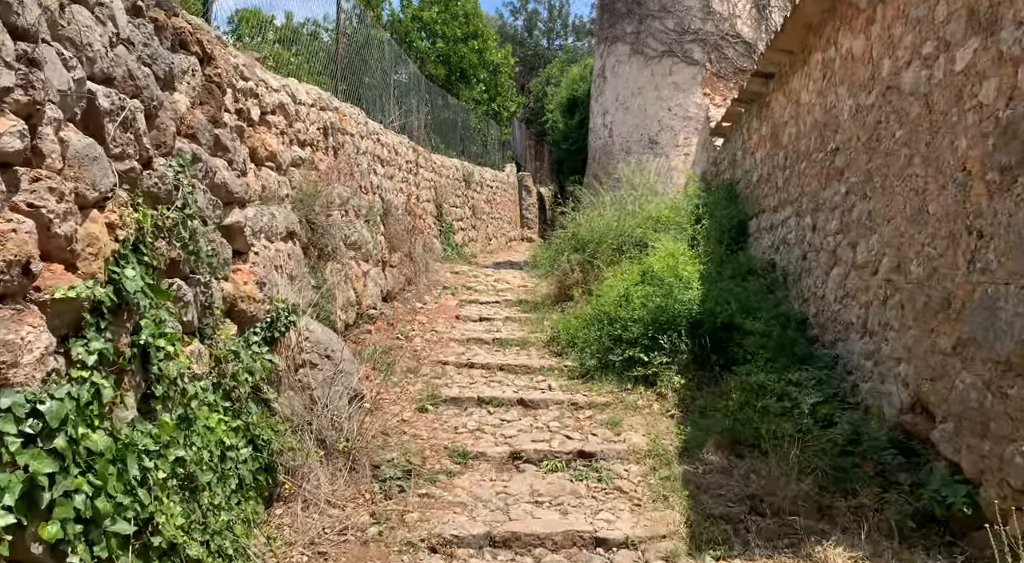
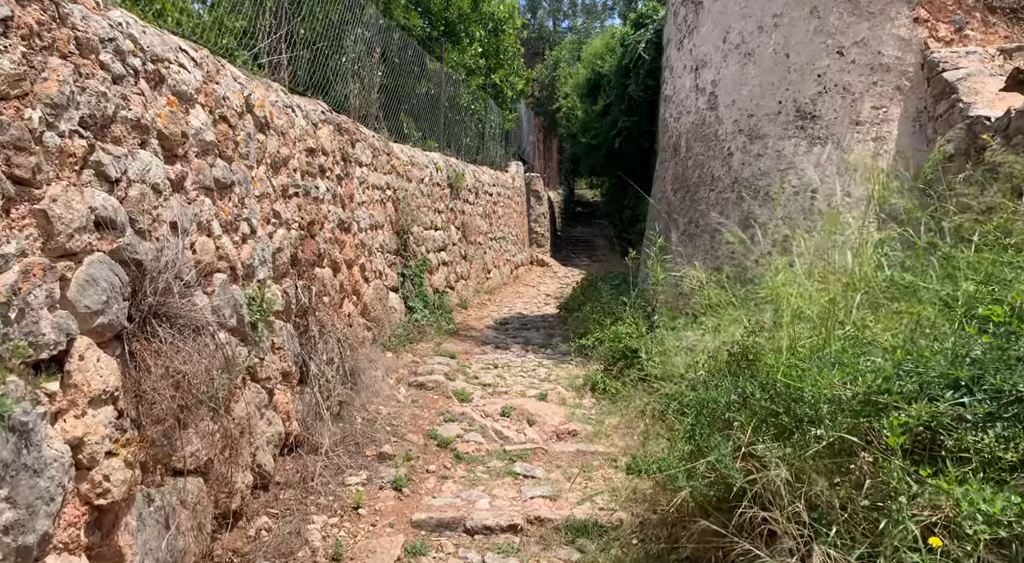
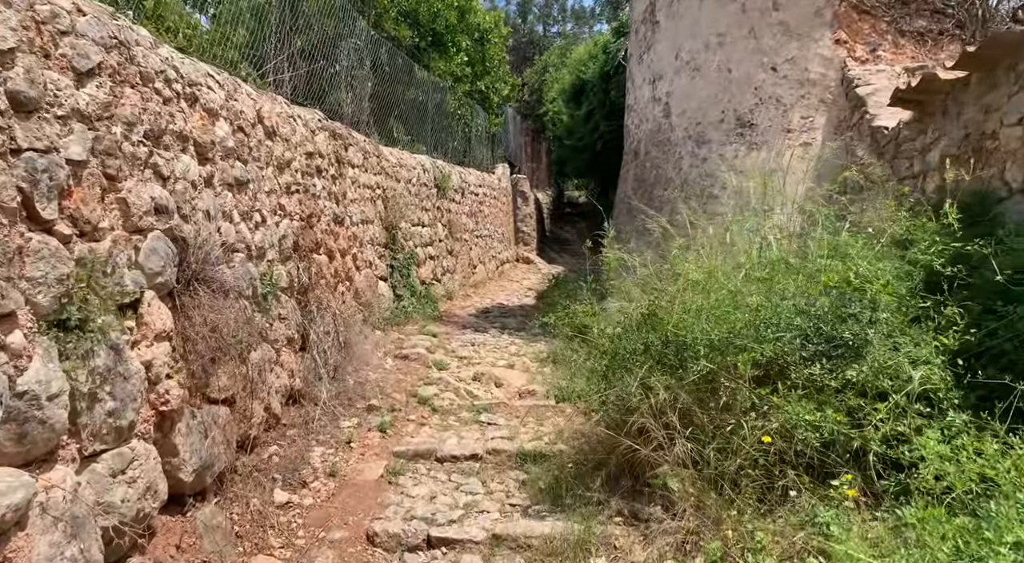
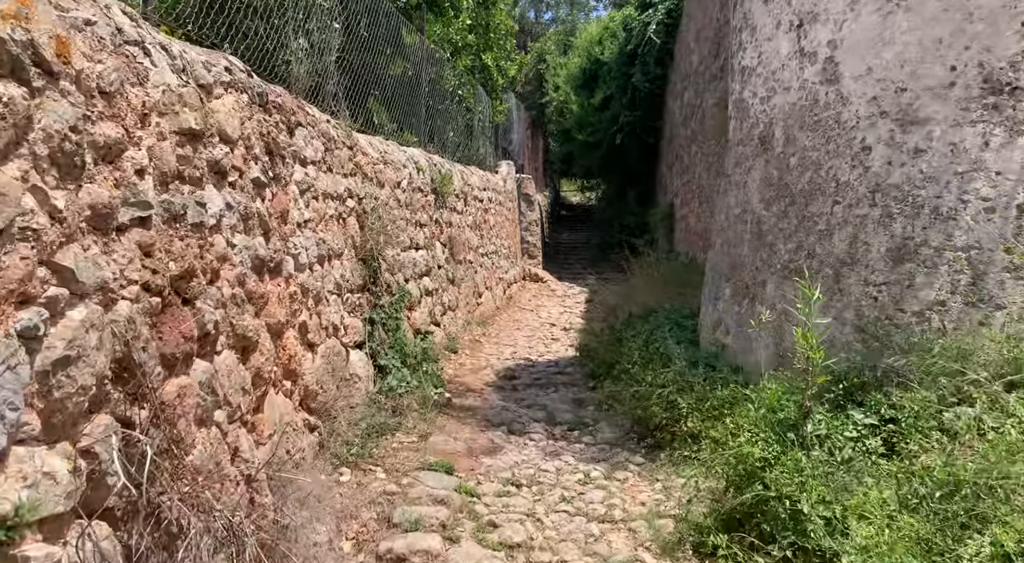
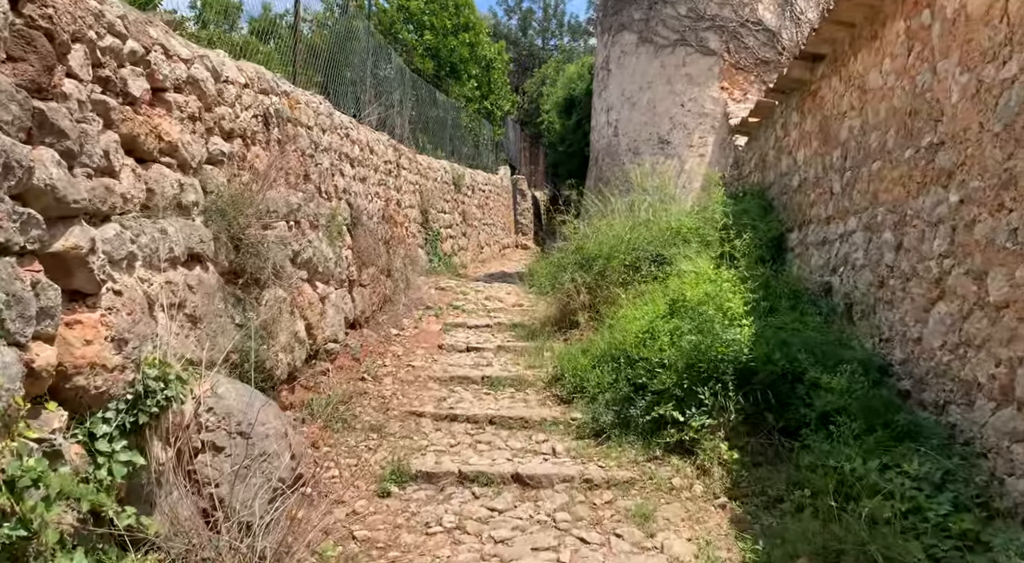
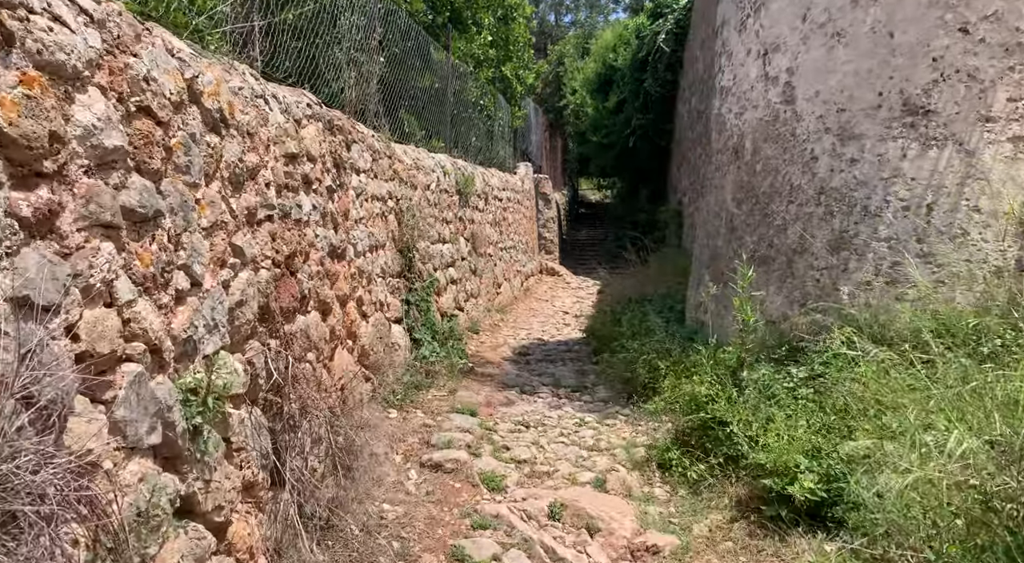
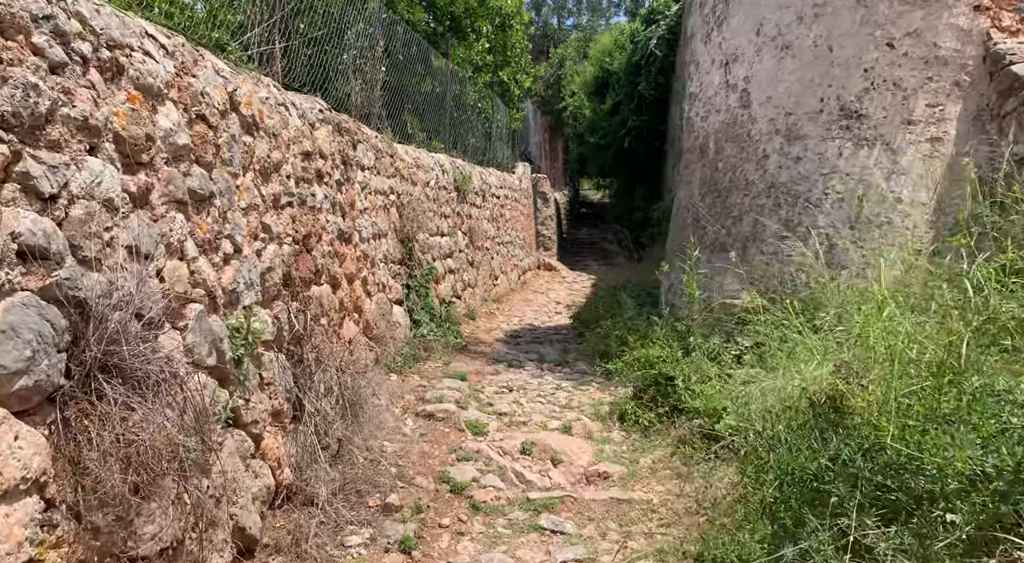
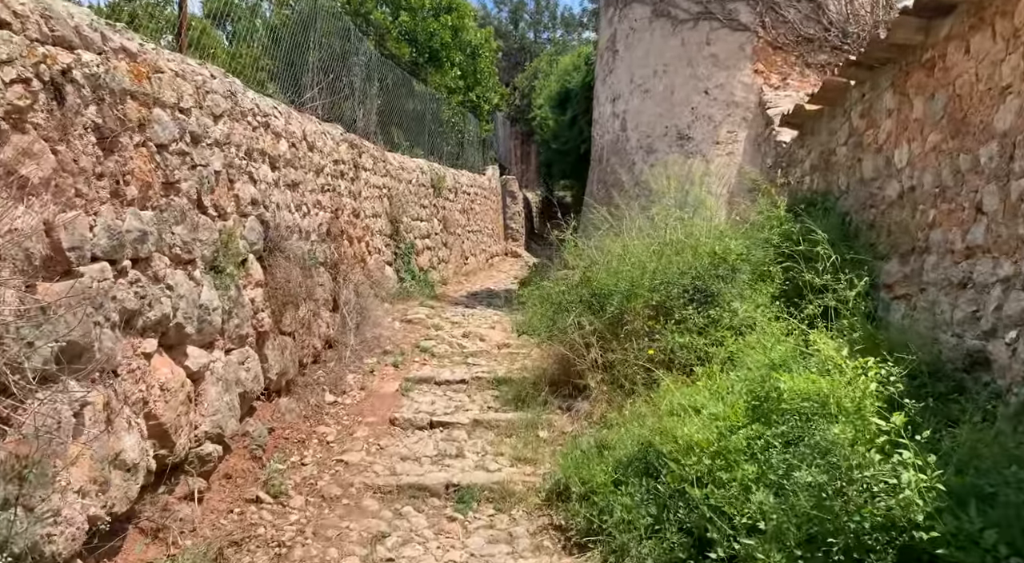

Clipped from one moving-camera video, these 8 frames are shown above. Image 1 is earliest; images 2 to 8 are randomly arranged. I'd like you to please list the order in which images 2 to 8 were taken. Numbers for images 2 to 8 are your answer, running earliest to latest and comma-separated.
5, 8, 3, 2, 7, 6, 4
